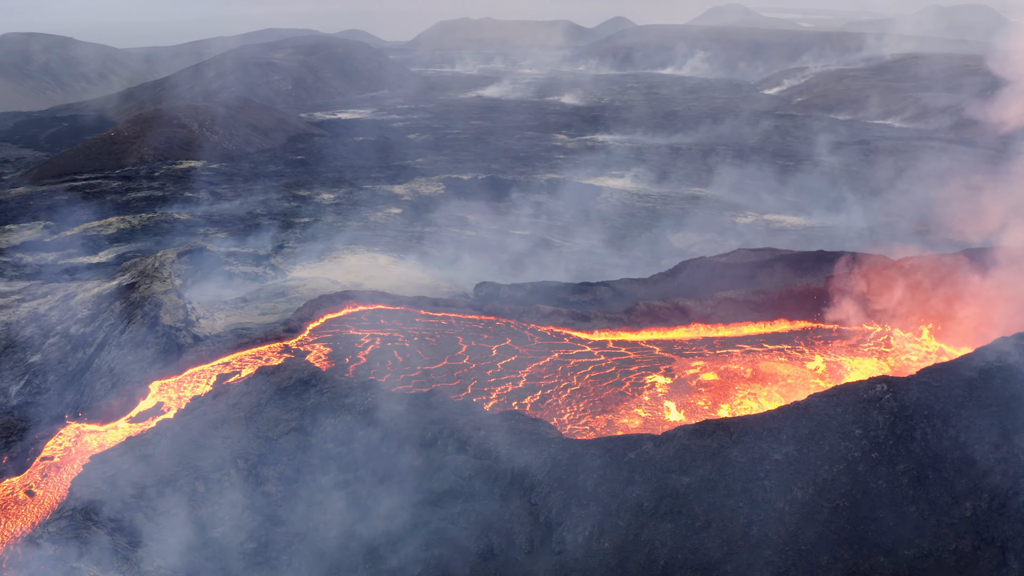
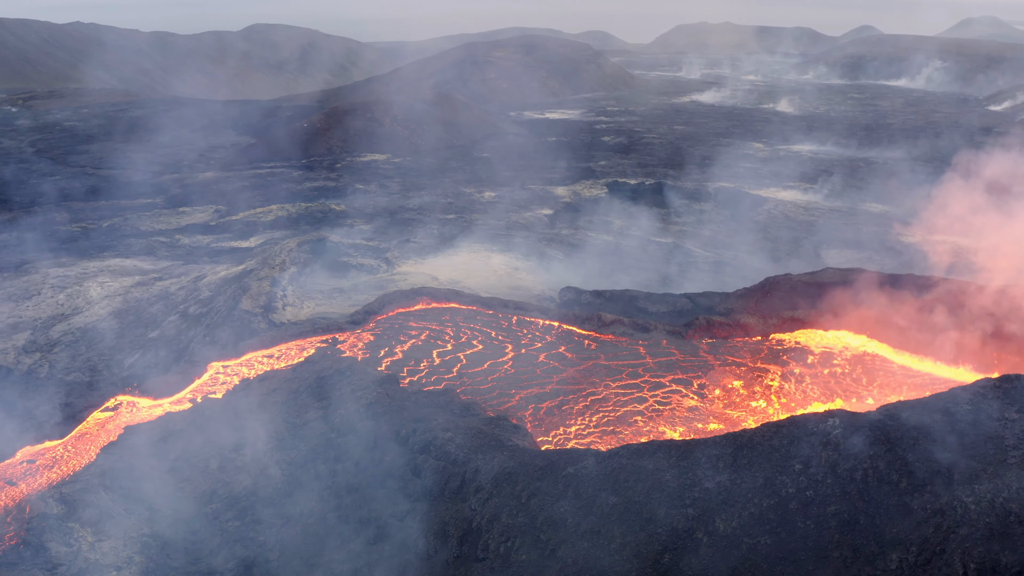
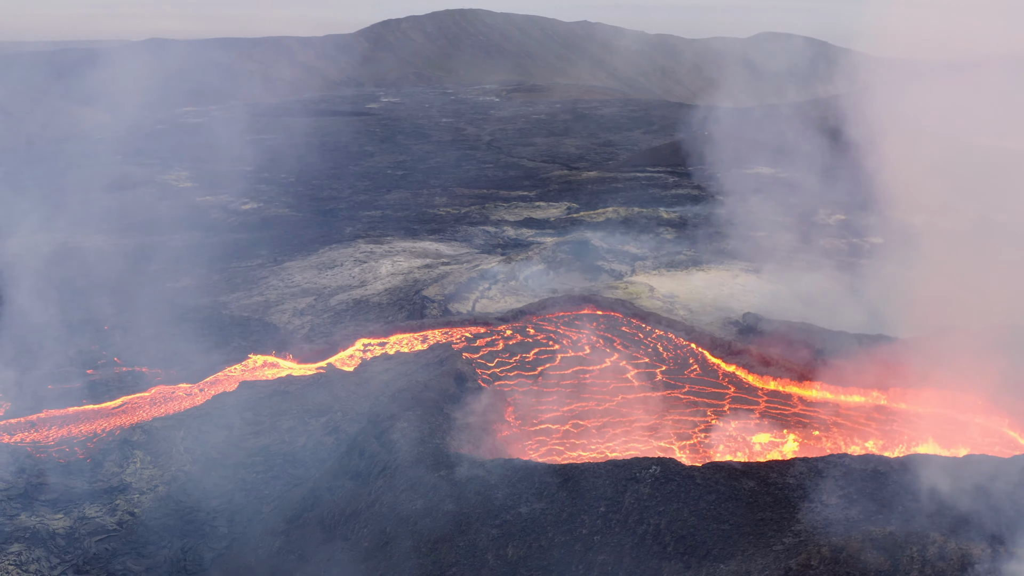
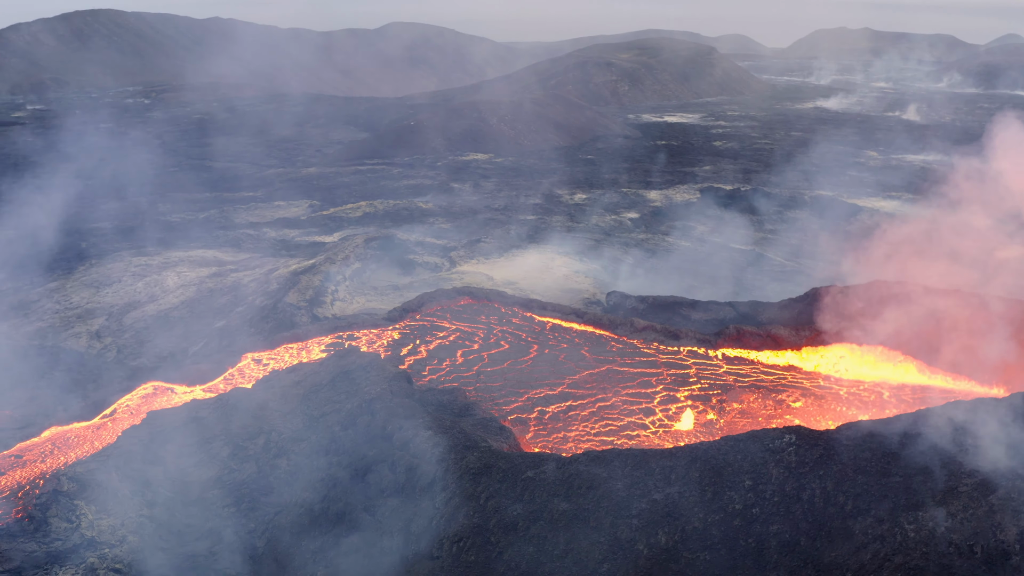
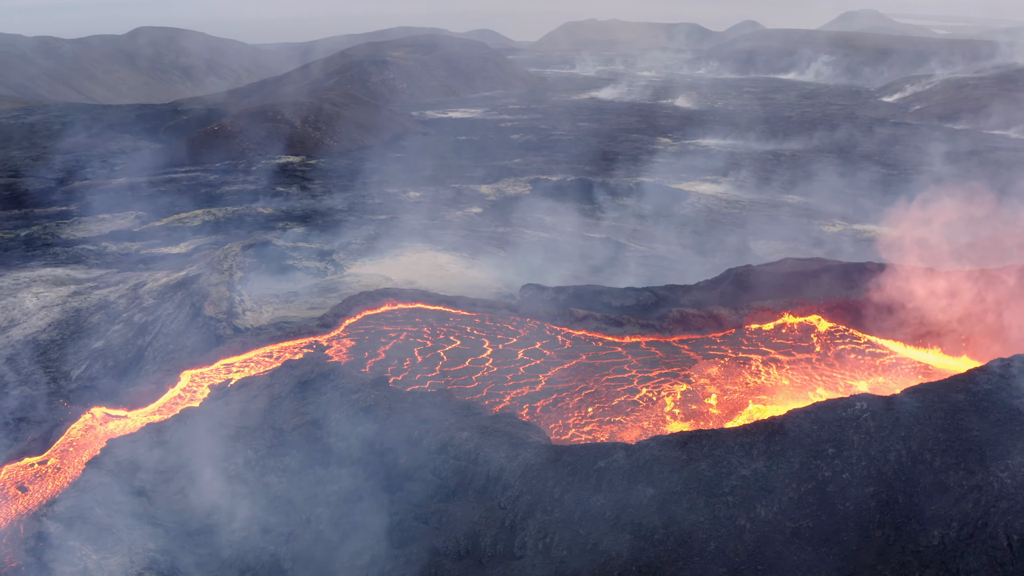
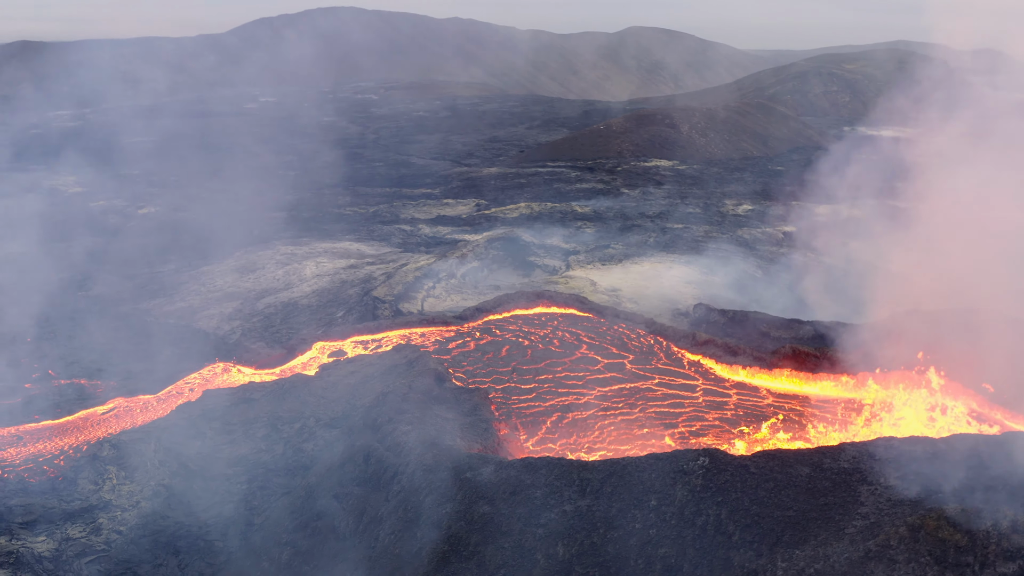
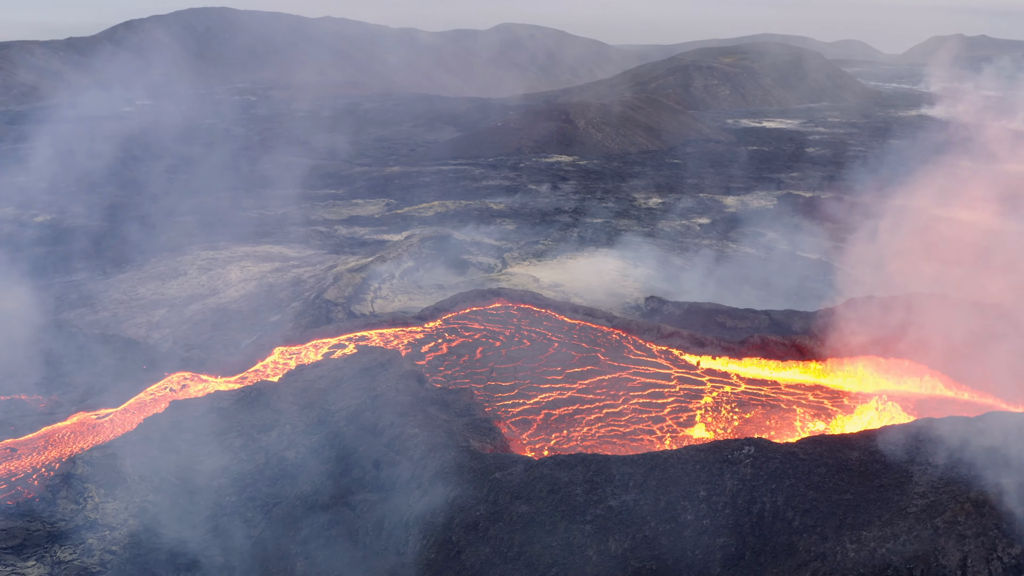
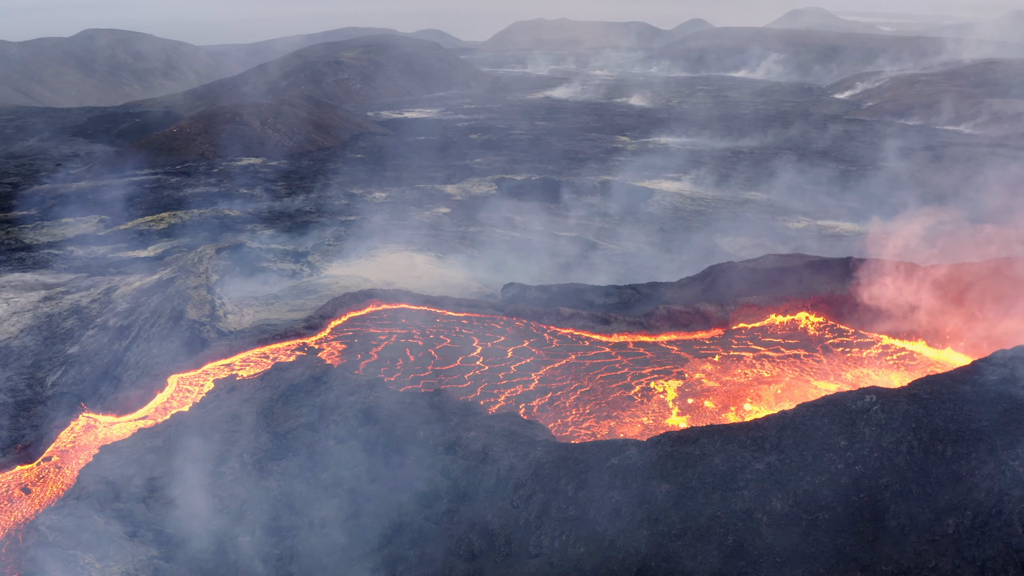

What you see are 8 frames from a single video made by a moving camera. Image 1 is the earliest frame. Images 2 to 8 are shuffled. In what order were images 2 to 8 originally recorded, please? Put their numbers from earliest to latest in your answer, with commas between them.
8, 5, 2, 4, 7, 6, 3
